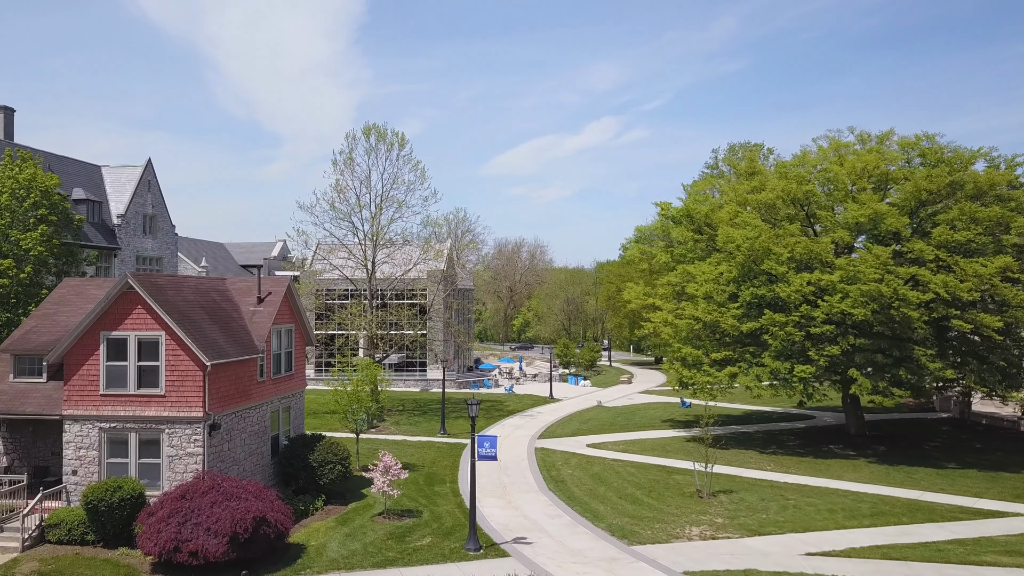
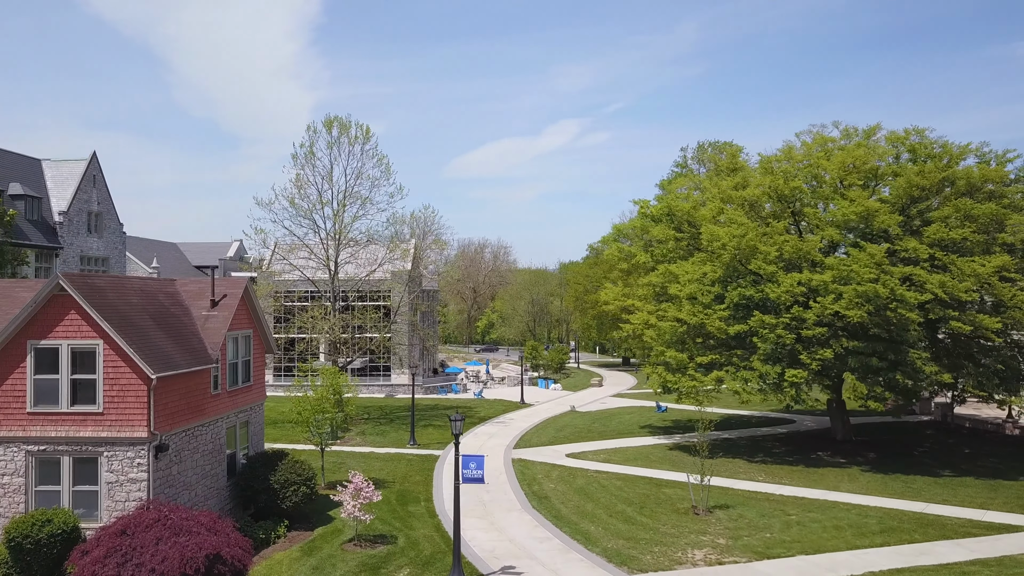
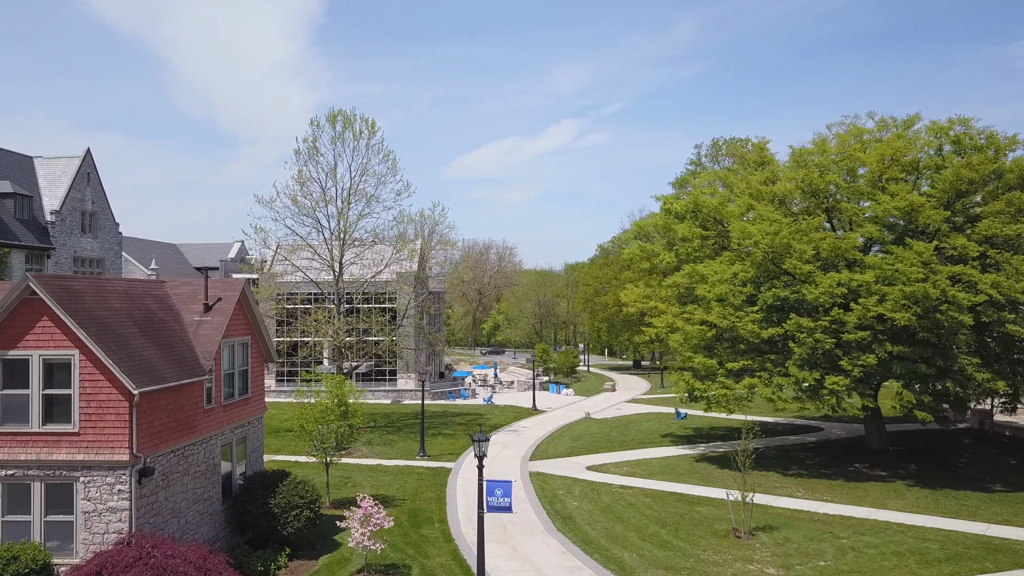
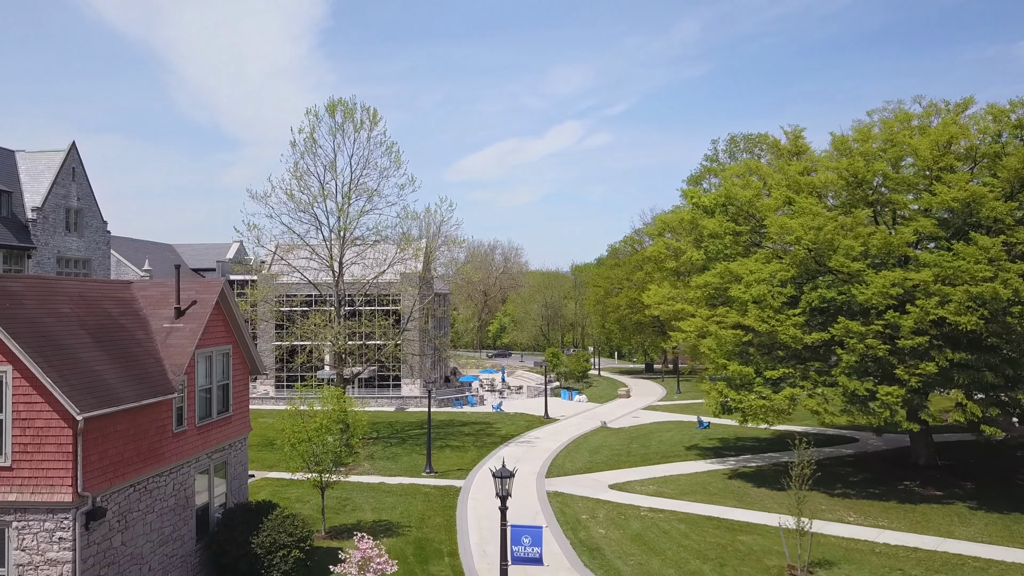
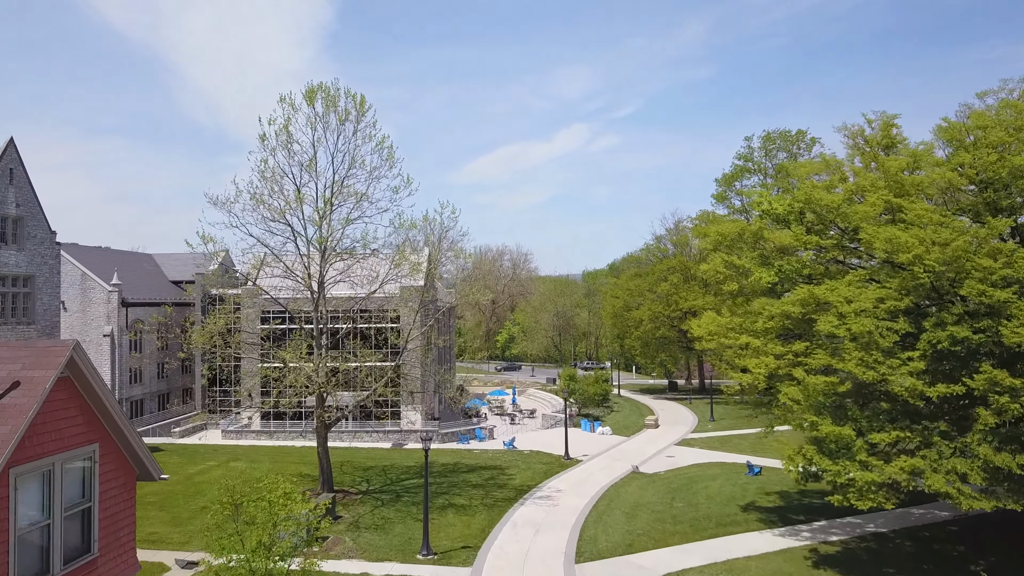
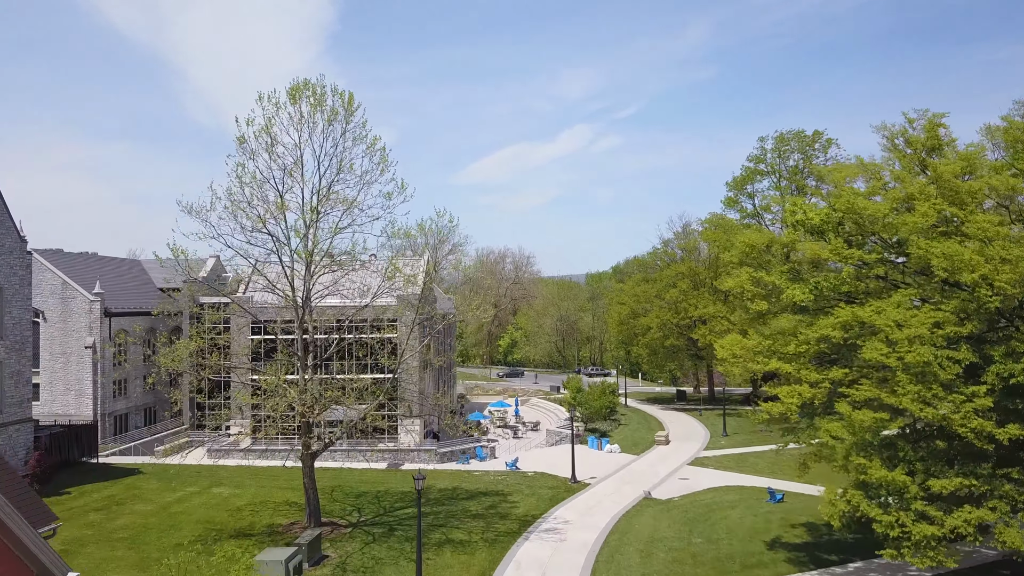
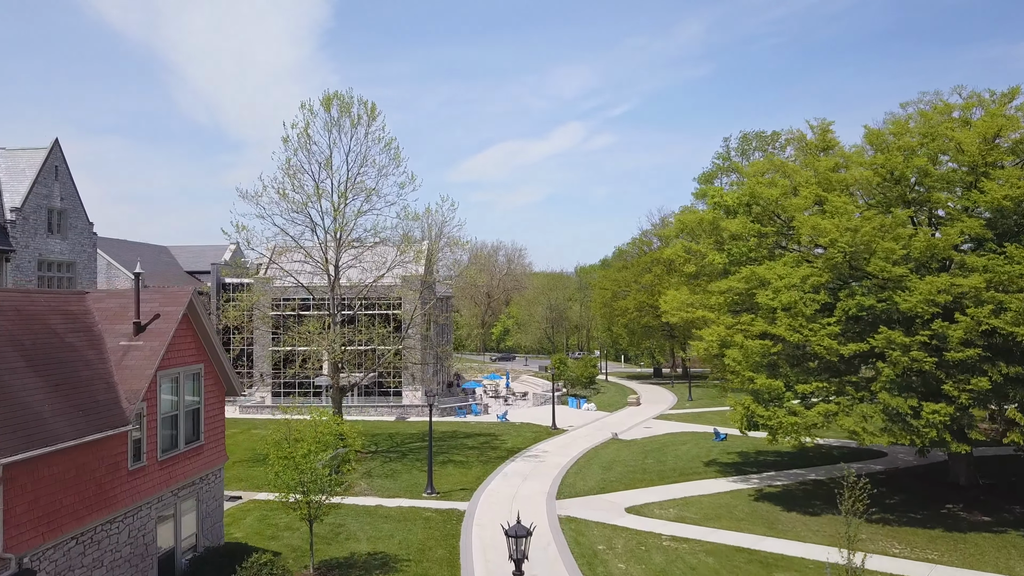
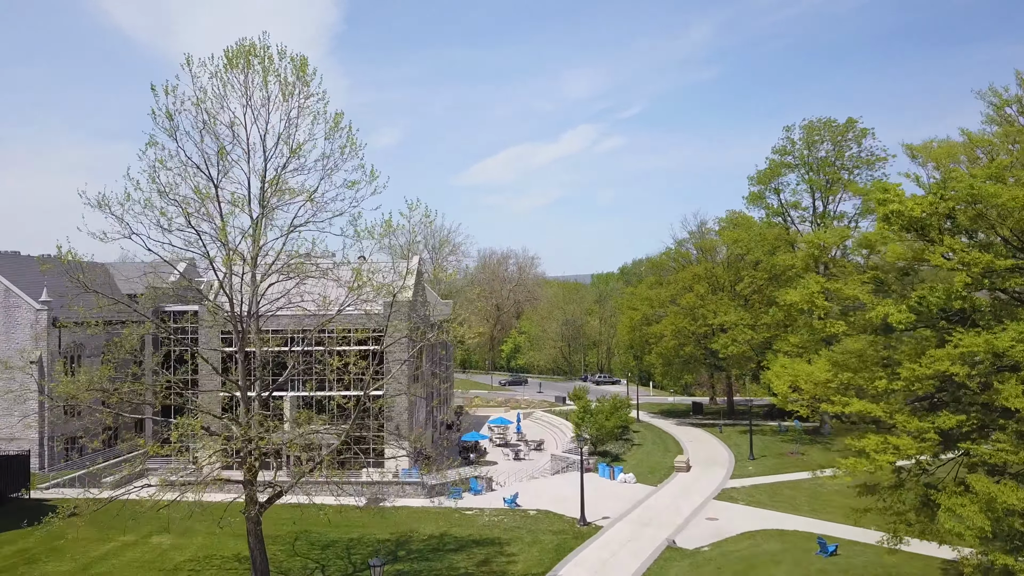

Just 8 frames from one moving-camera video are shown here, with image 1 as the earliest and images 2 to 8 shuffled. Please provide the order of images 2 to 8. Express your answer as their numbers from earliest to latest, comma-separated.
2, 3, 4, 7, 5, 6, 8
